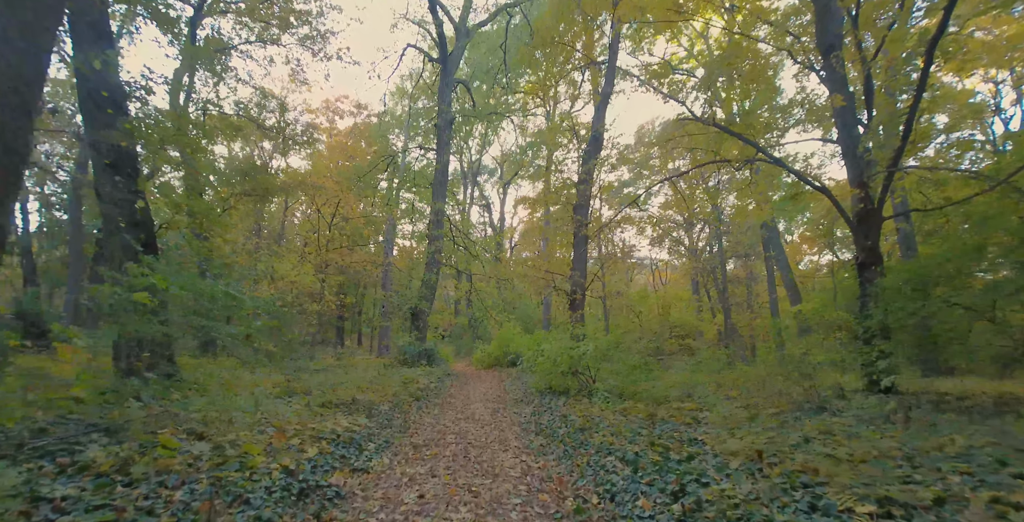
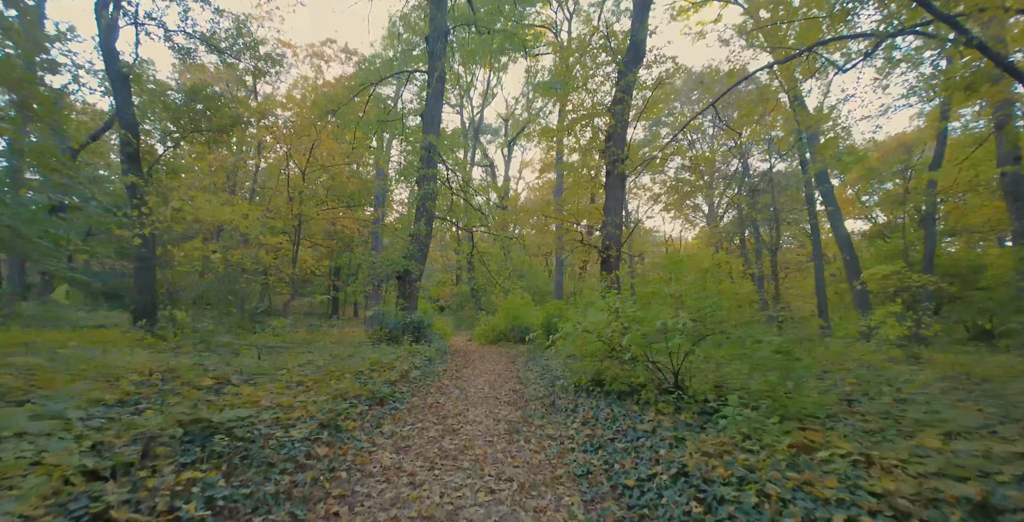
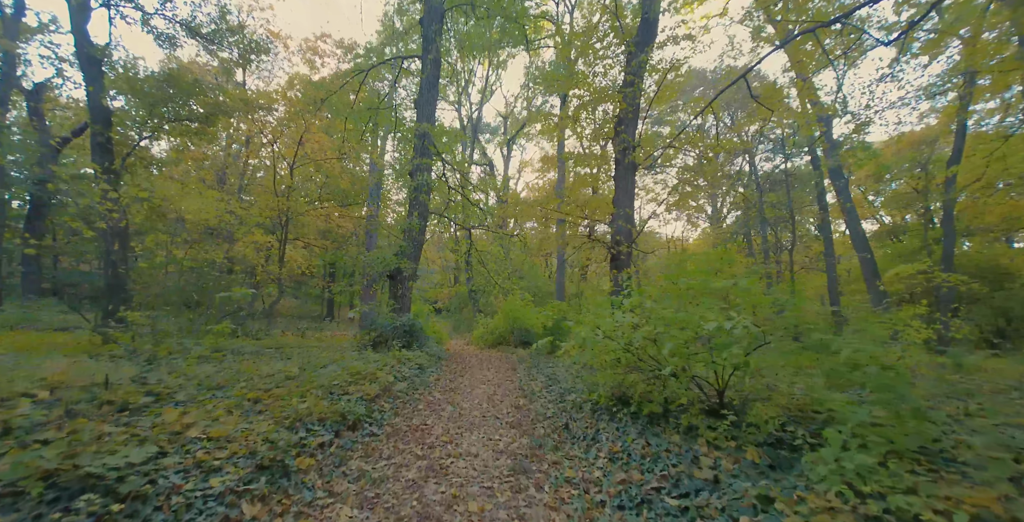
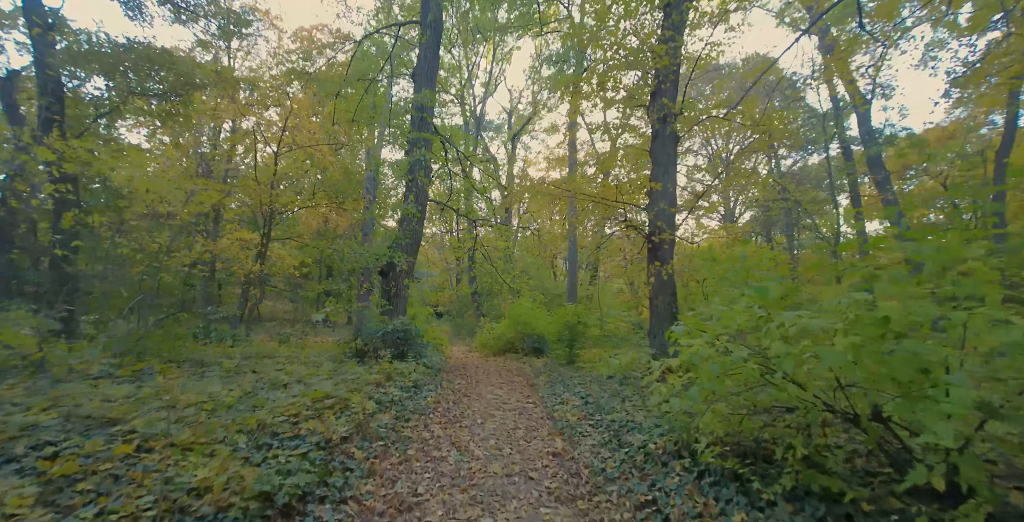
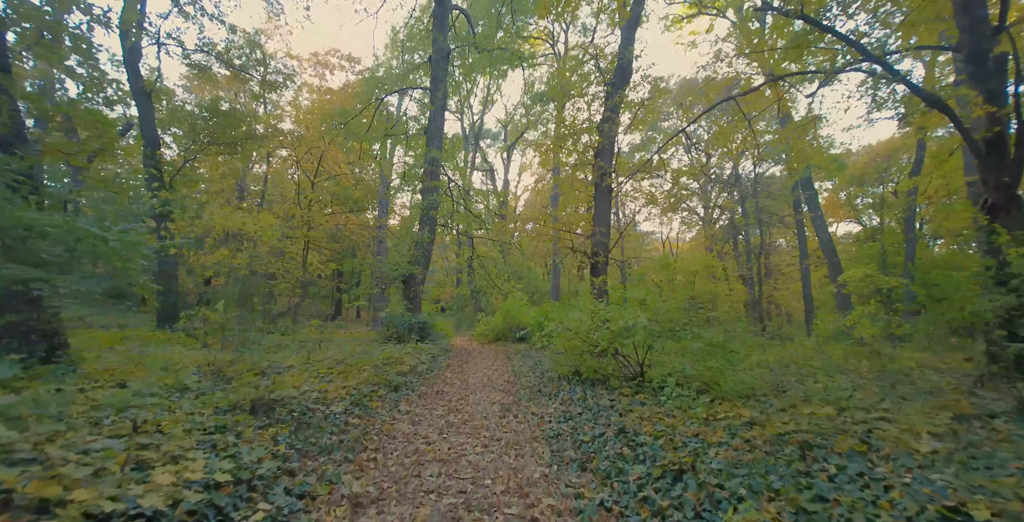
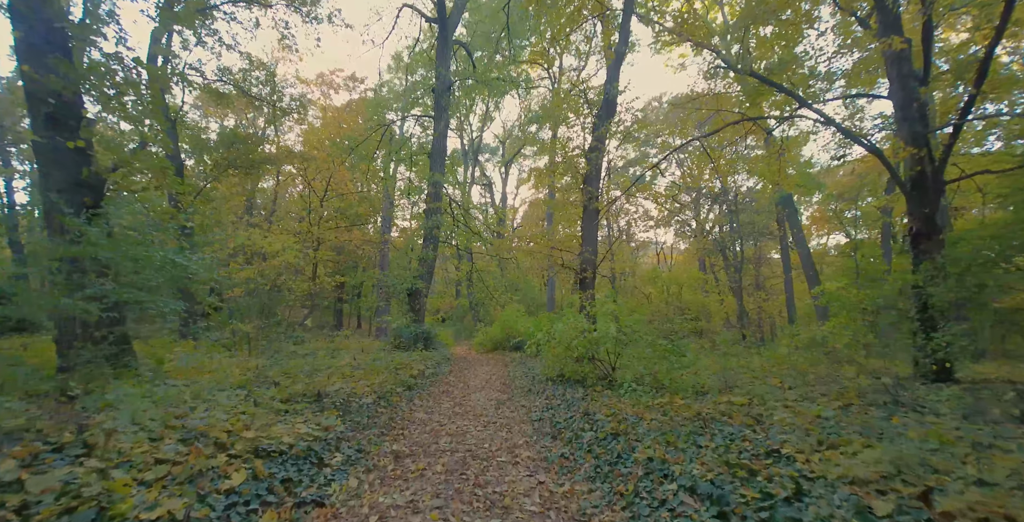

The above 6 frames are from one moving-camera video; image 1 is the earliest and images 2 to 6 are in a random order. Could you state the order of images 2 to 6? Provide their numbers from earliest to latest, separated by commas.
6, 5, 2, 3, 4
